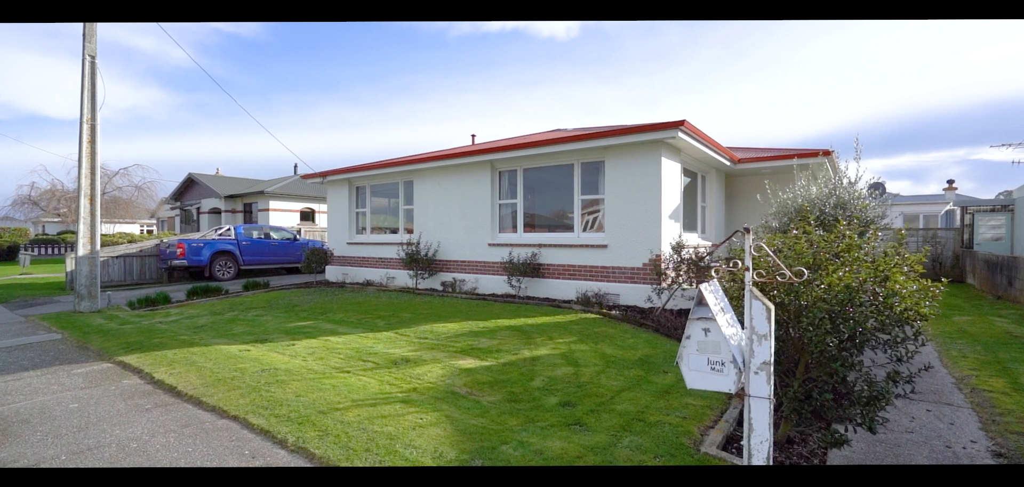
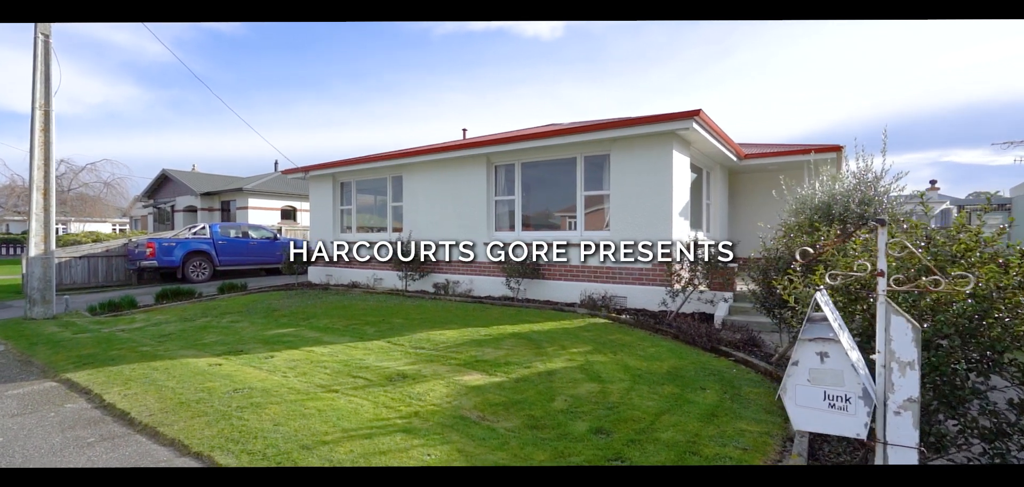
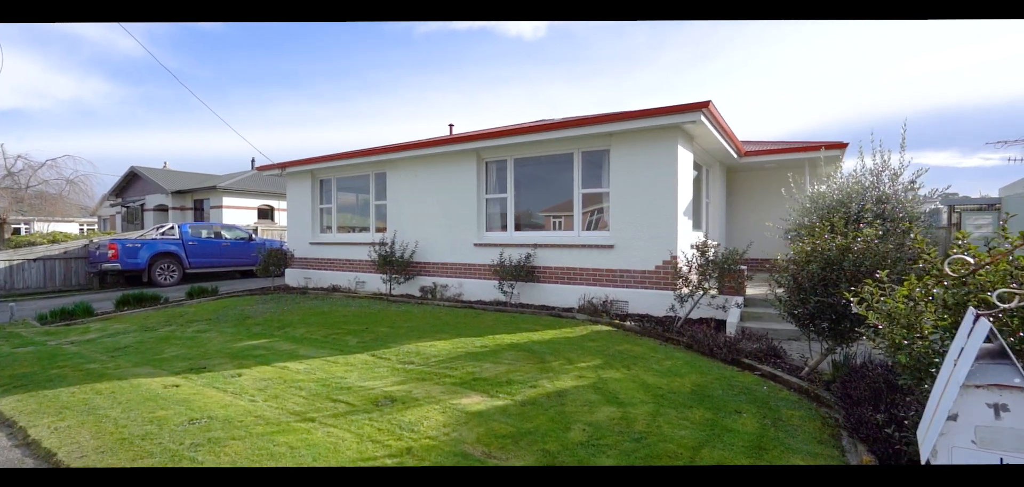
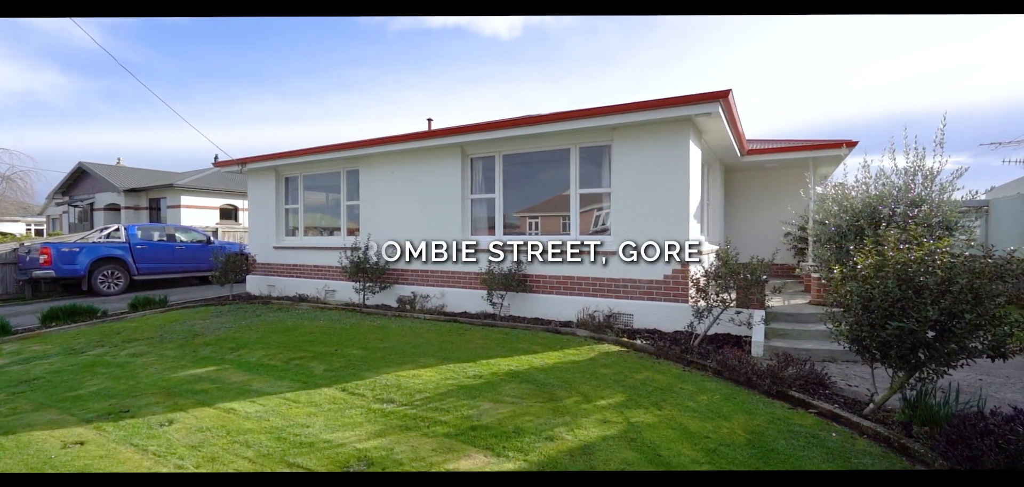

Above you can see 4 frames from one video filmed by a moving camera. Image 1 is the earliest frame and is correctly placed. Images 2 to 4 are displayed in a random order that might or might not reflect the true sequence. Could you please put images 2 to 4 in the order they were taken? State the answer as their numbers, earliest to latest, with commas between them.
2, 3, 4
